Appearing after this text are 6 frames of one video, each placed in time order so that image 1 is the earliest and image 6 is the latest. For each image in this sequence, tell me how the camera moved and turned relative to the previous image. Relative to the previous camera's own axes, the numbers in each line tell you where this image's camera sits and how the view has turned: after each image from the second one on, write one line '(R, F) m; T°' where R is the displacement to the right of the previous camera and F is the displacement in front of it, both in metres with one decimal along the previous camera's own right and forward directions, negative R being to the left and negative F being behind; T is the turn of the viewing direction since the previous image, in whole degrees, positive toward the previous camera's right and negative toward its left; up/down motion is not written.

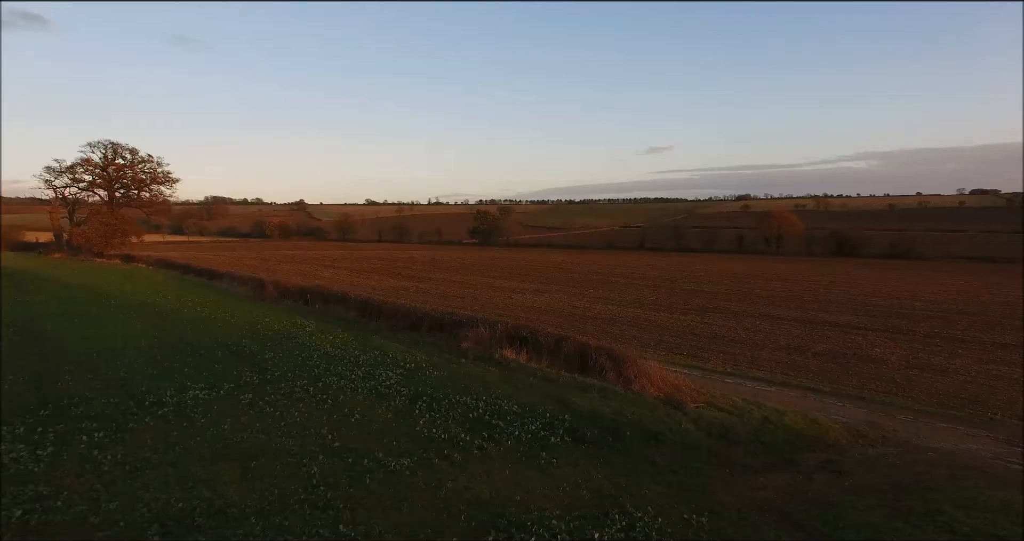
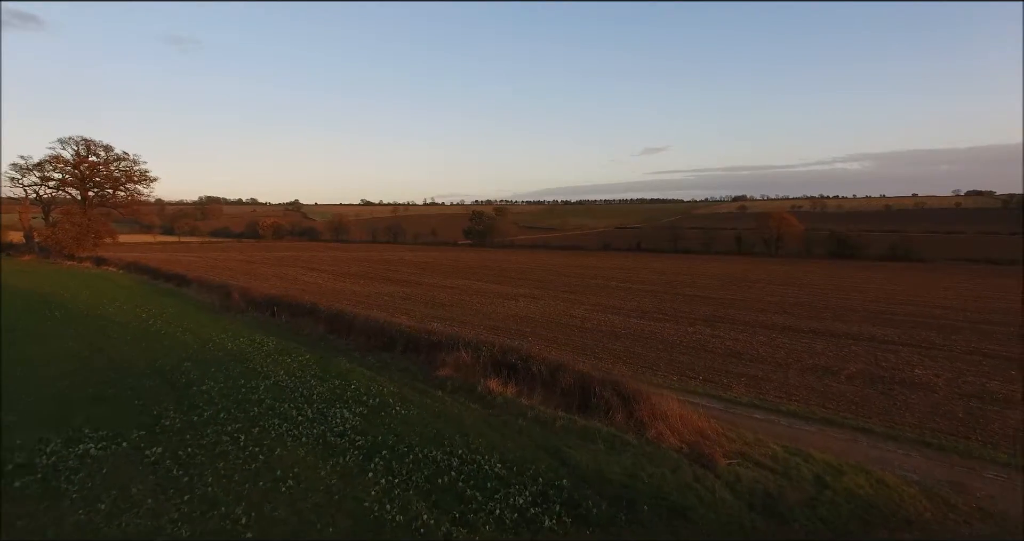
(+0.1, +2.5) m; 0°
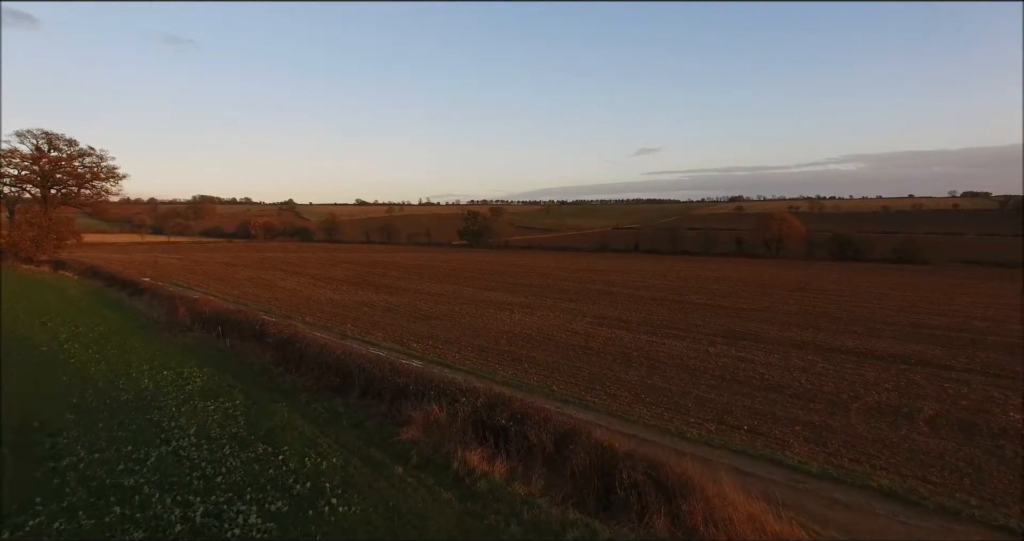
(+0.1, +3.7) m; 0°
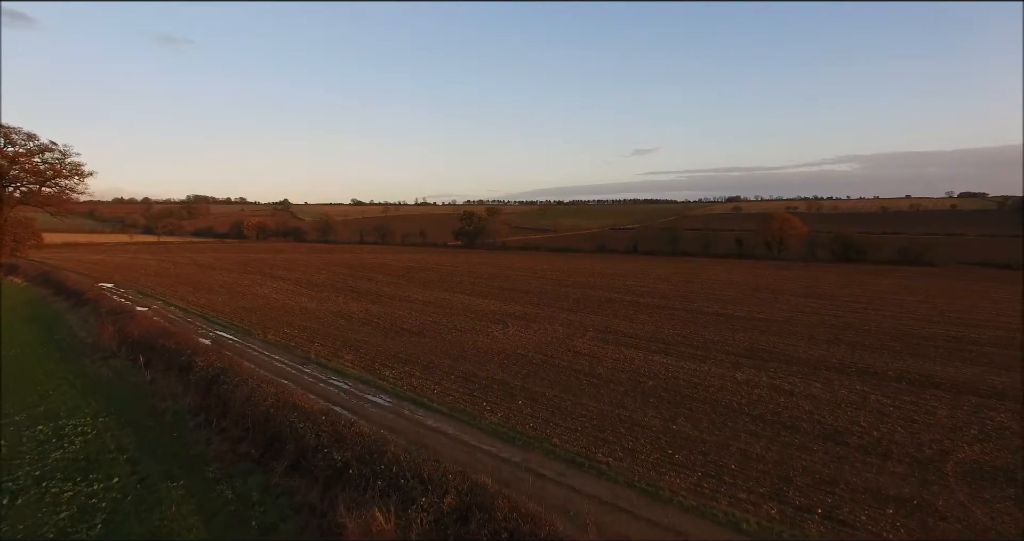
(+0.1, +3.6) m; 0°
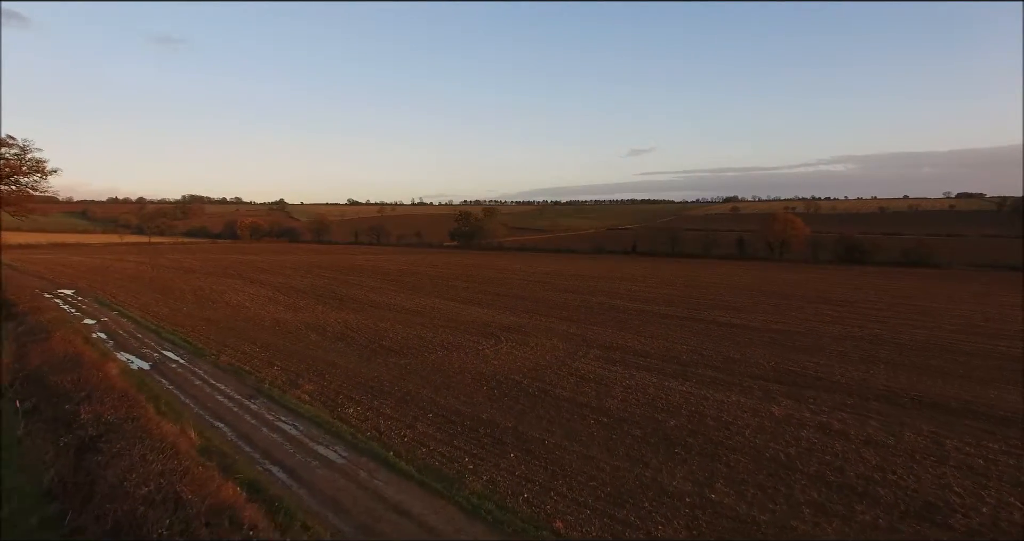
(+0.1, +3.5) m; 0°
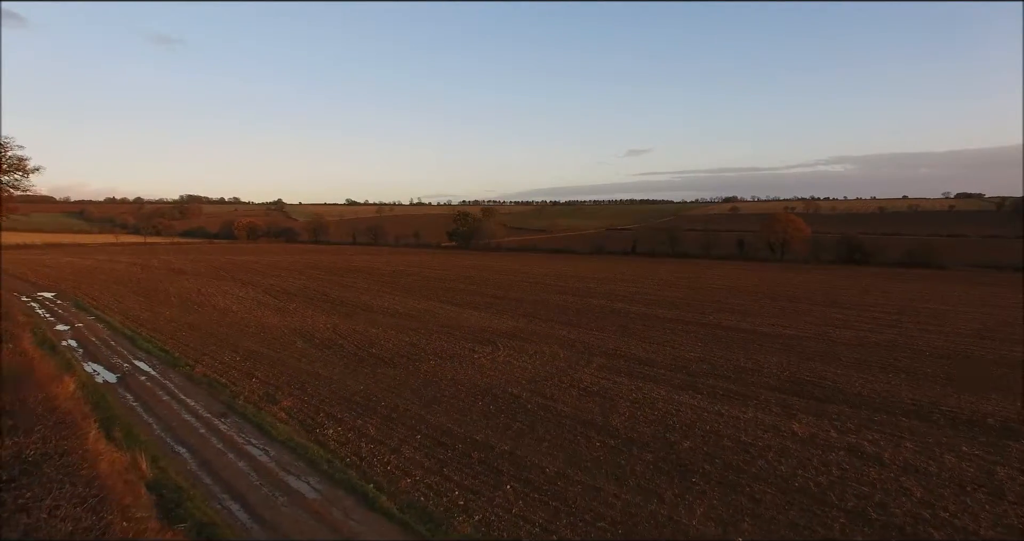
(0.0, +1.6) m; 0°
